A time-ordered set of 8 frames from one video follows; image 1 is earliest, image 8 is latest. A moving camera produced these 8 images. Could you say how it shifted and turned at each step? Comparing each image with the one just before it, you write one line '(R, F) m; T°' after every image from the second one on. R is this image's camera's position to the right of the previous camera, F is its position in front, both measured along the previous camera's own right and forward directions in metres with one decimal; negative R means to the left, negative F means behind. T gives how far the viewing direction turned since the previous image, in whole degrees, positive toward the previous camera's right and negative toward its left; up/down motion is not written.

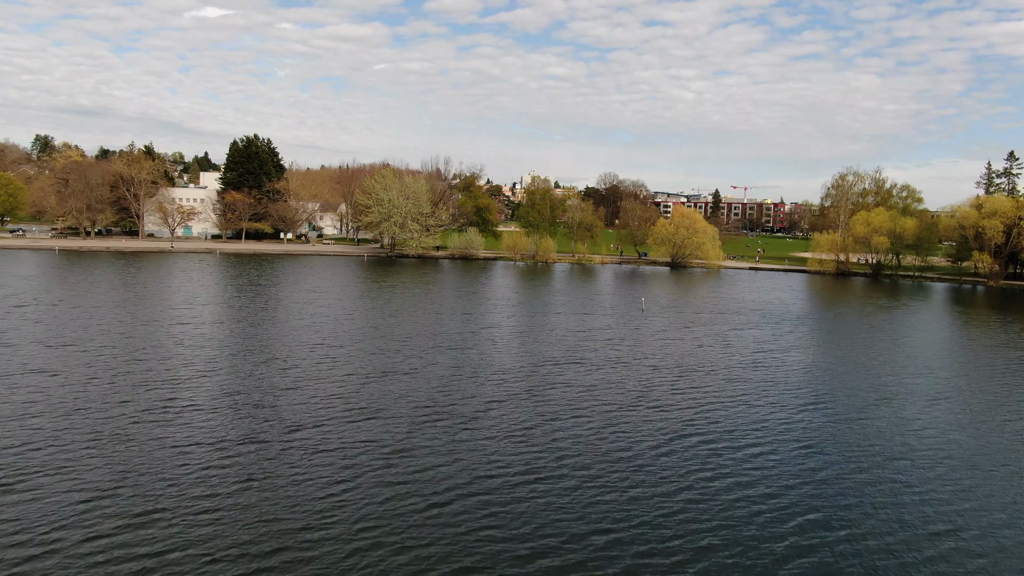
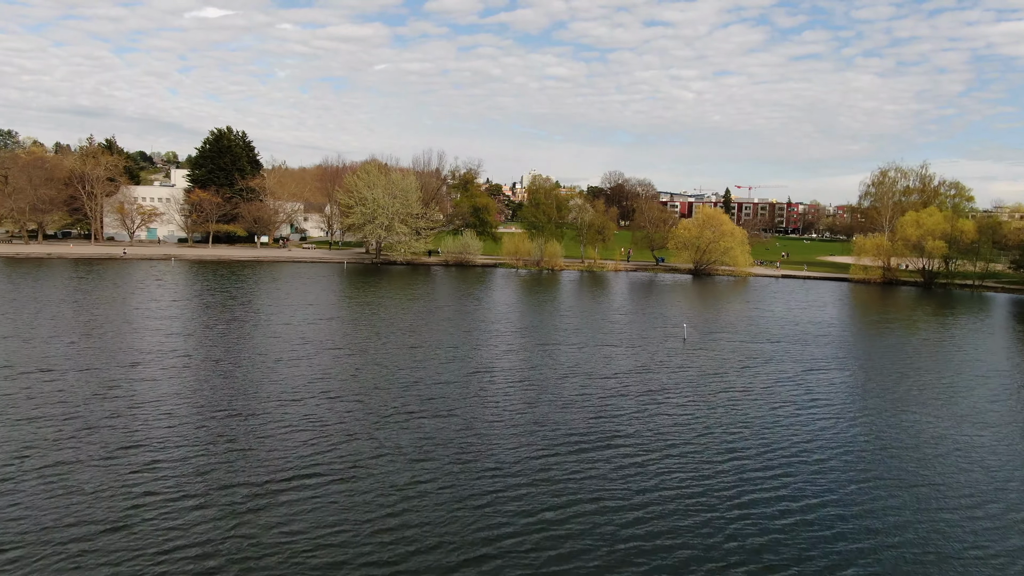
(0.0, +7.9) m; 0°
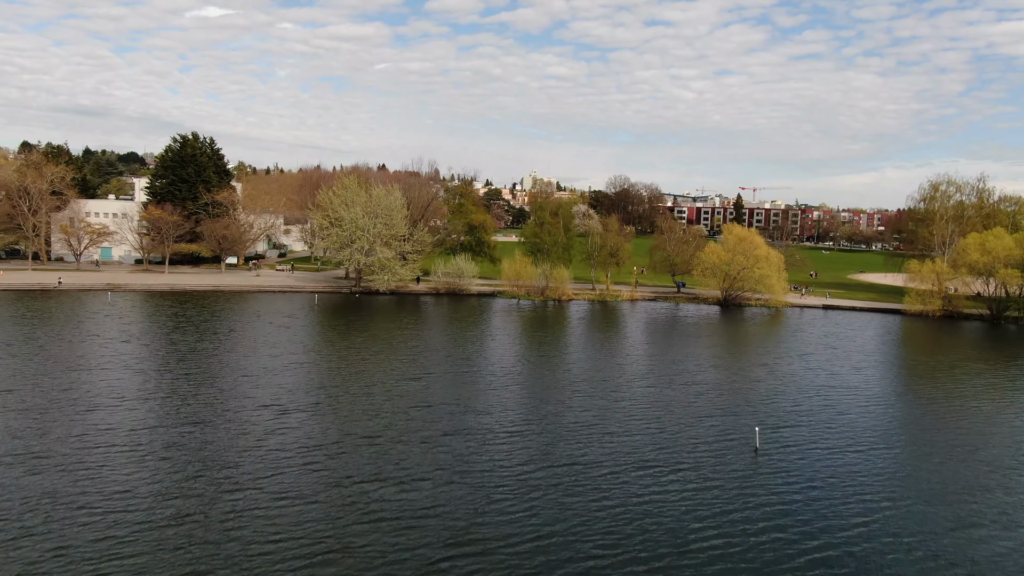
(+0.1, +8.0) m; 0°
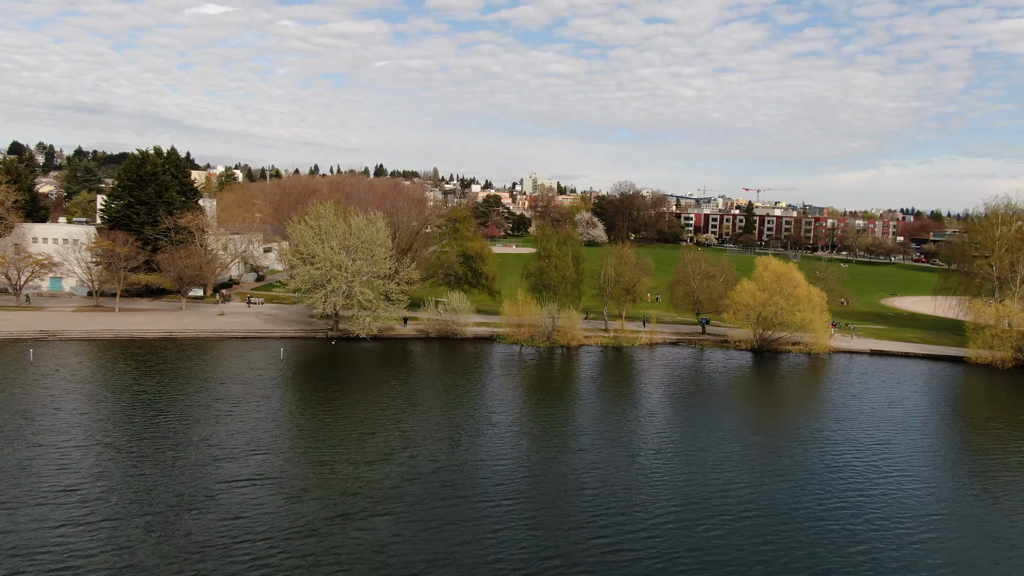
(-0.1, +7.1) m; 0°
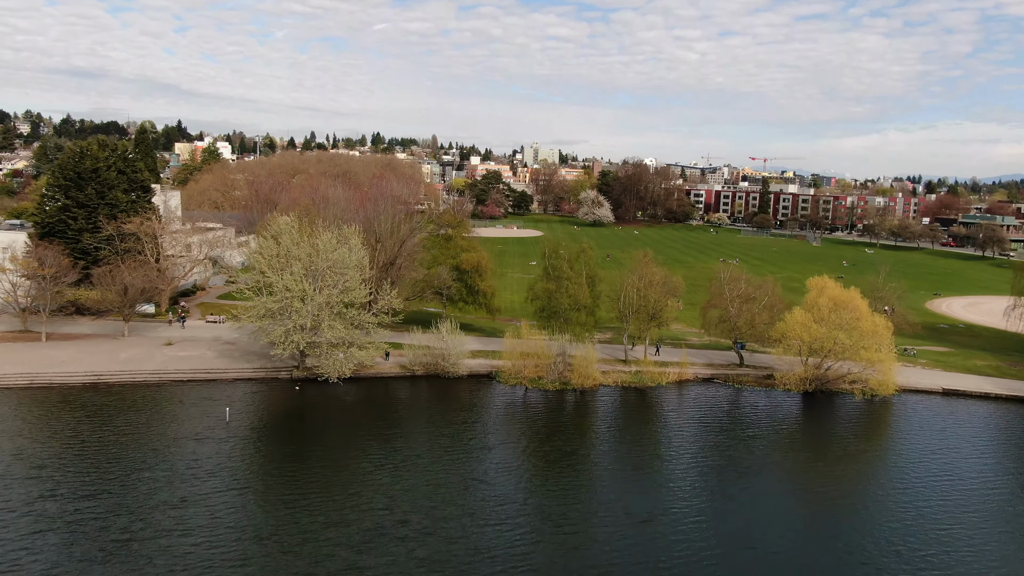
(-0.1, +8.0) m; 0°
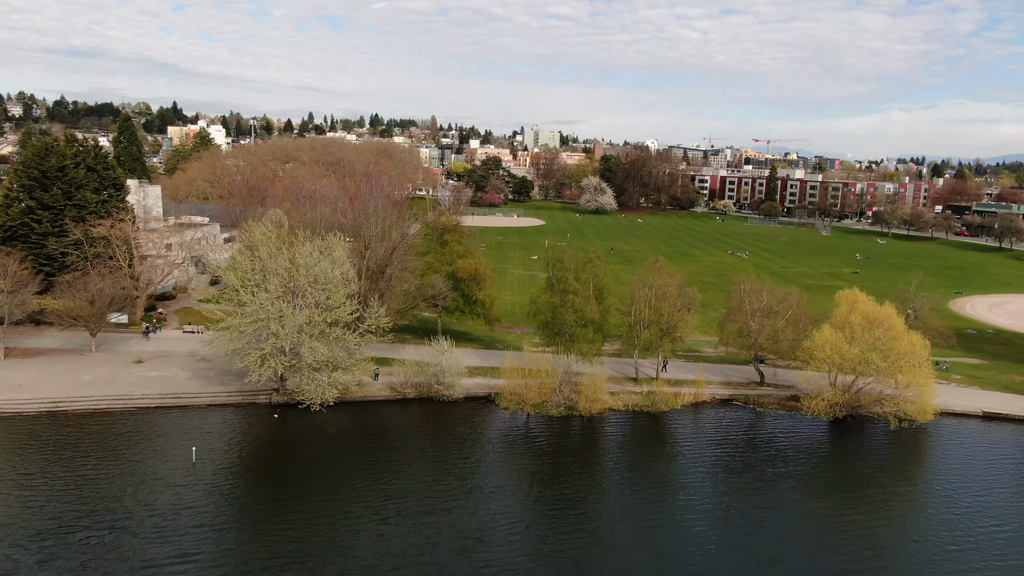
(0.0, +3.5) m; 0°
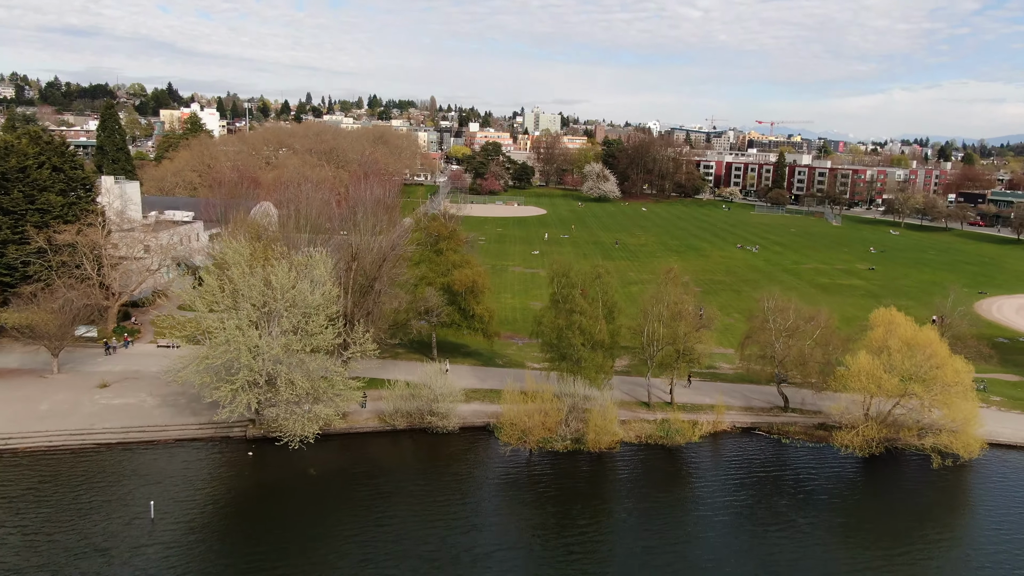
(0.0, +3.4) m; 0°
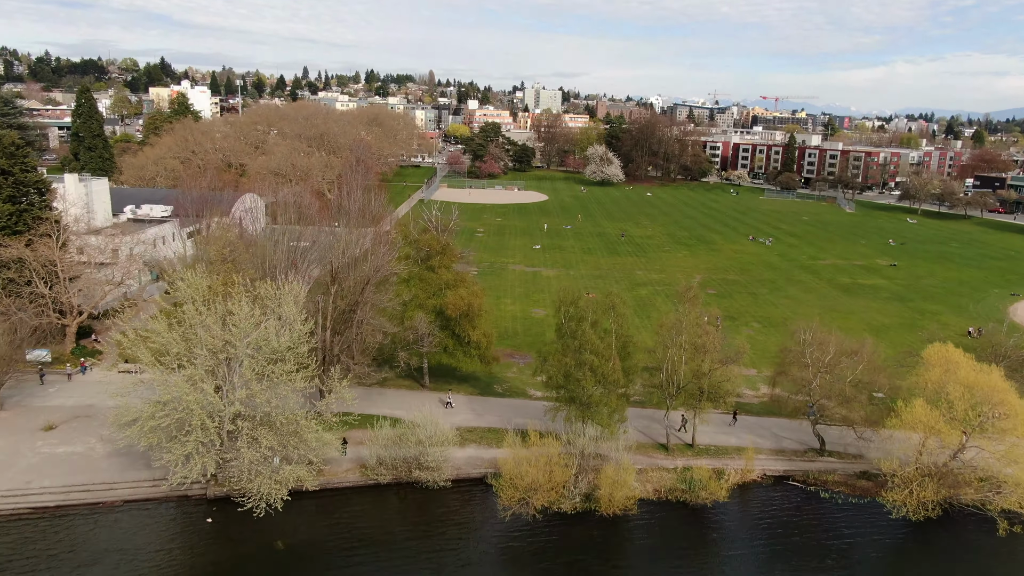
(0.0, +4.3) m; 0°
